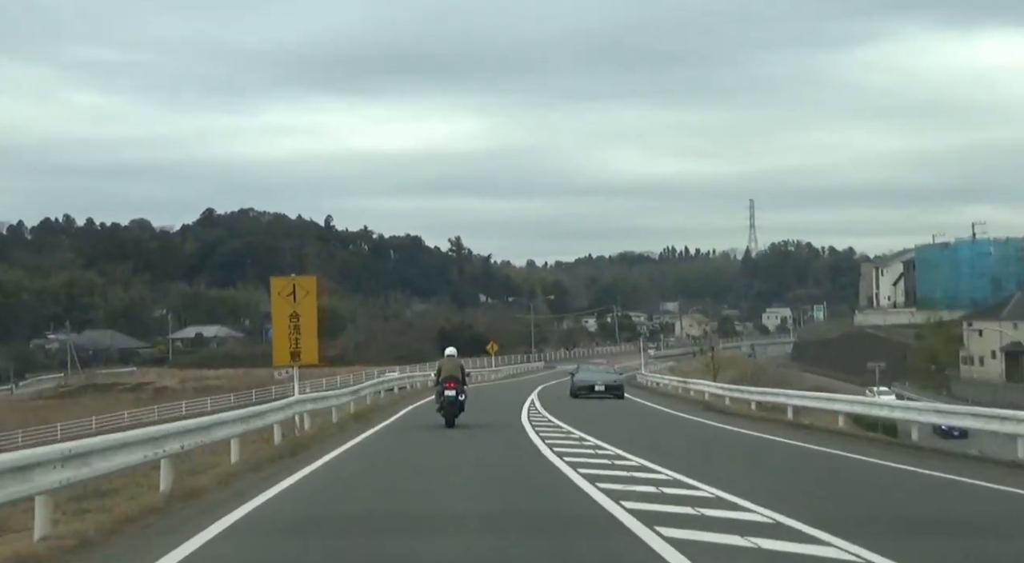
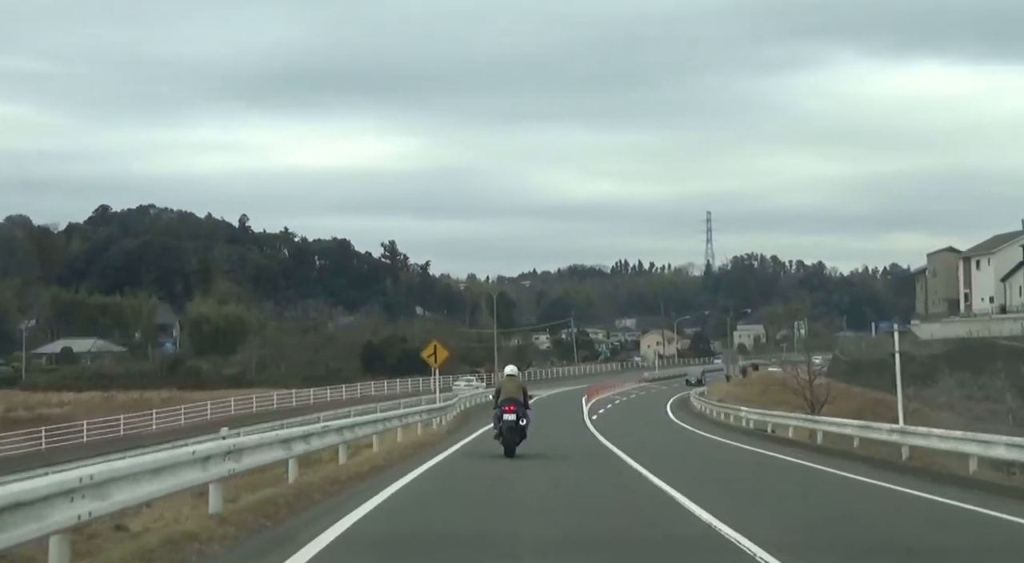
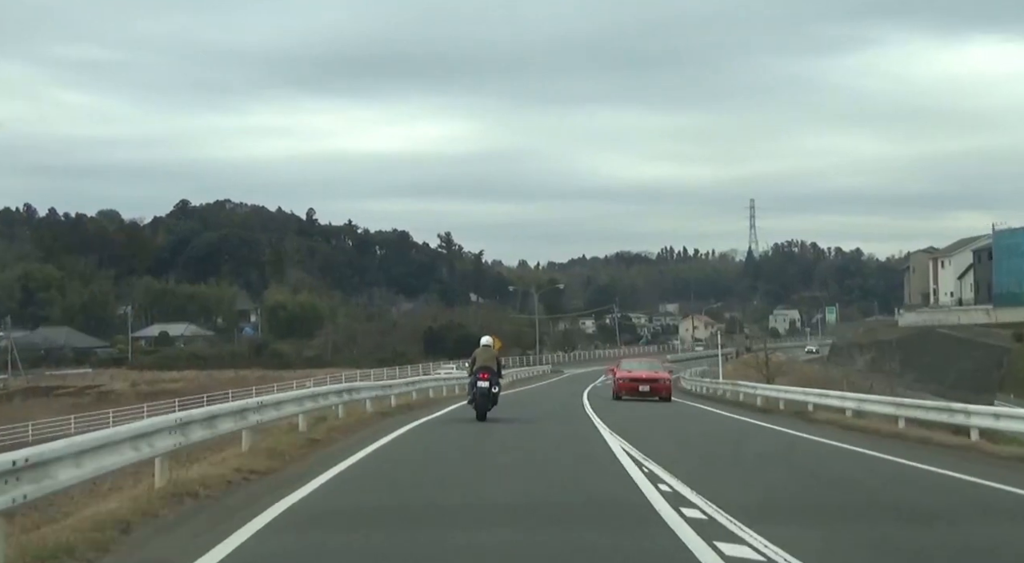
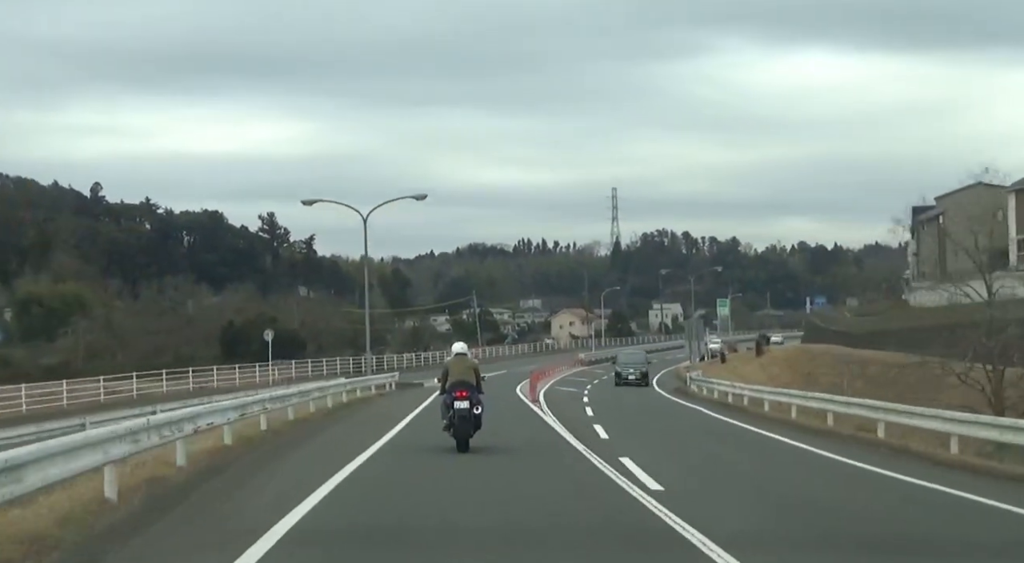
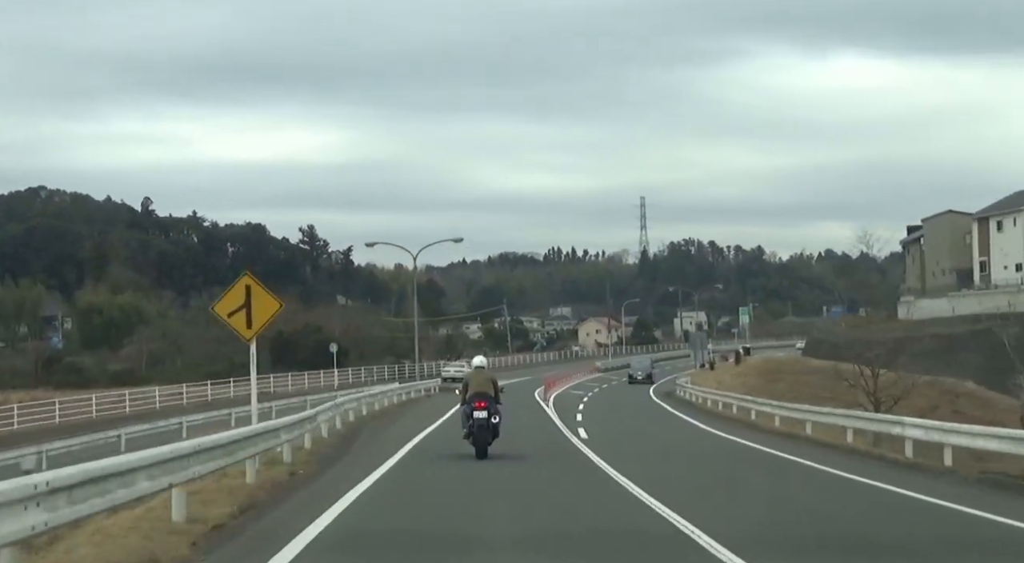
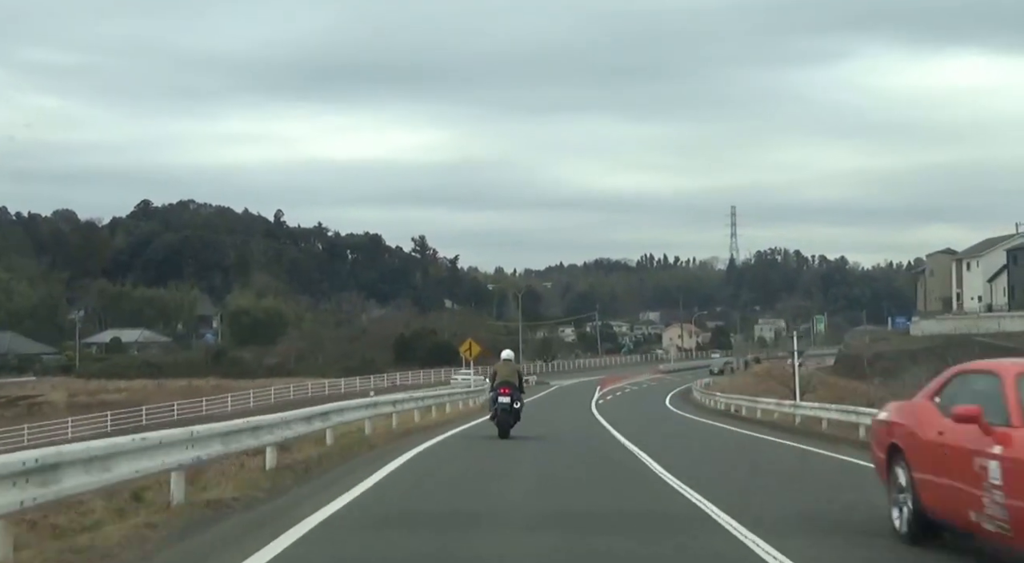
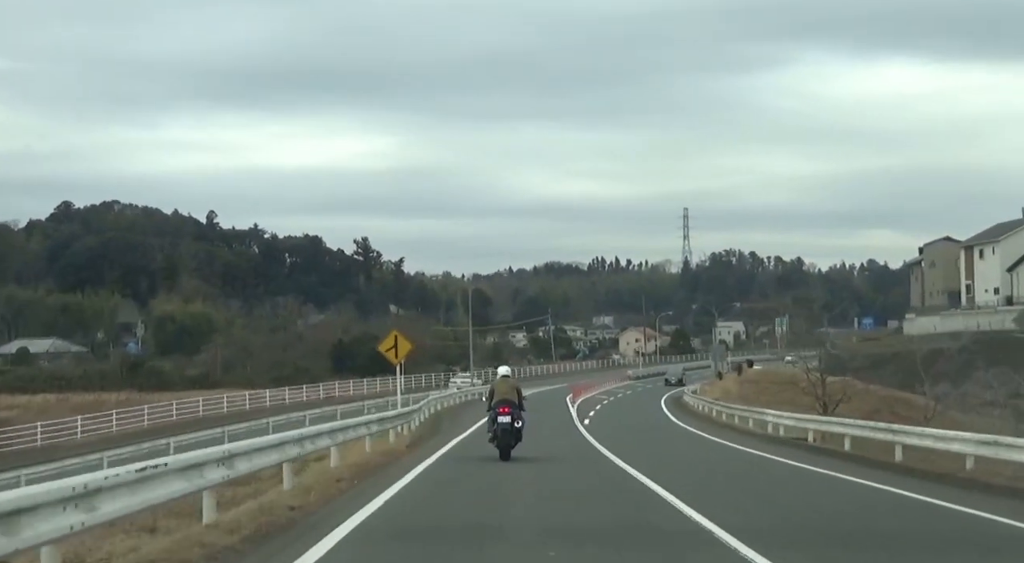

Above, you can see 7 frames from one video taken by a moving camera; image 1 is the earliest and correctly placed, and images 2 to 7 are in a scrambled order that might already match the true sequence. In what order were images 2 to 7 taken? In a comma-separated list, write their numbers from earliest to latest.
3, 6, 2, 7, 5, 4
